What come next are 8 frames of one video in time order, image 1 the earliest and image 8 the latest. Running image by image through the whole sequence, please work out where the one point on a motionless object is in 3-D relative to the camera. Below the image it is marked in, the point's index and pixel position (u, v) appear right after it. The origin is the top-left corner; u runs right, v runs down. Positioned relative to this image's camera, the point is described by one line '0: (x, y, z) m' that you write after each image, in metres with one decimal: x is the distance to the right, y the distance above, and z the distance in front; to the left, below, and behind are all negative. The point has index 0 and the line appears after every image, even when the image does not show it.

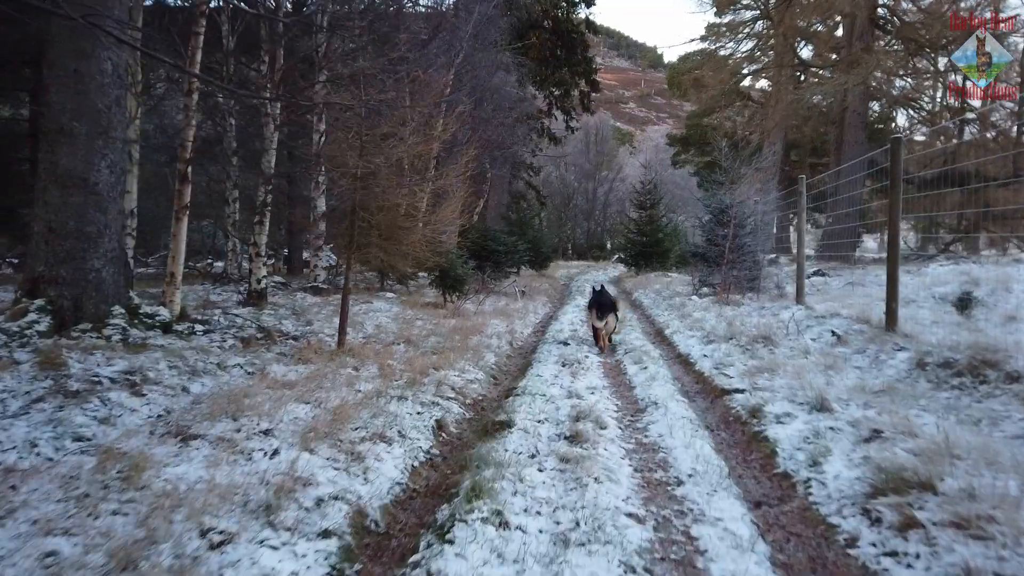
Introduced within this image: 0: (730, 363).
0: (+2.1, -0.7, +7.0) m
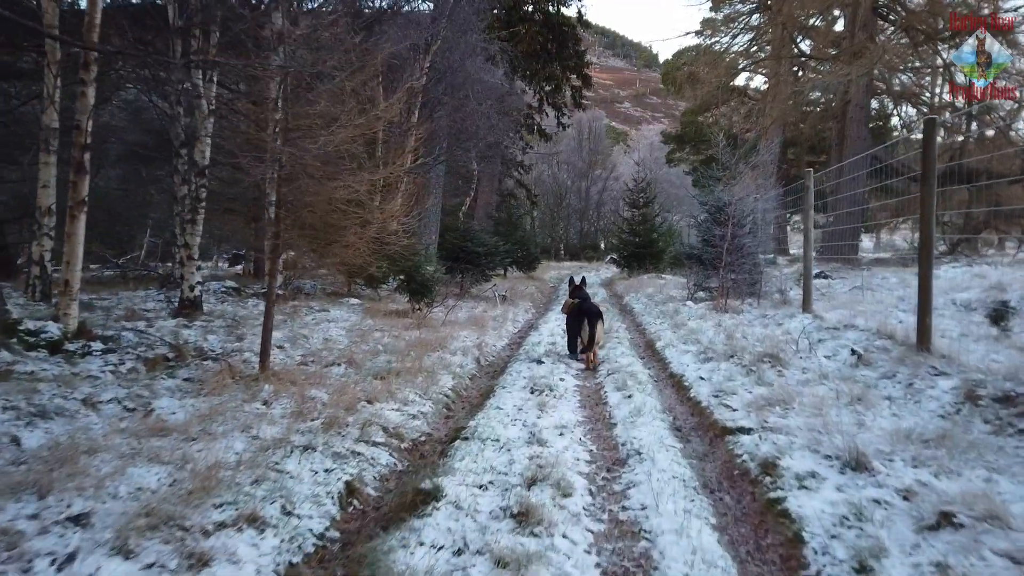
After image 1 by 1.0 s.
0: (+1.7, -0.8, +5.8) m
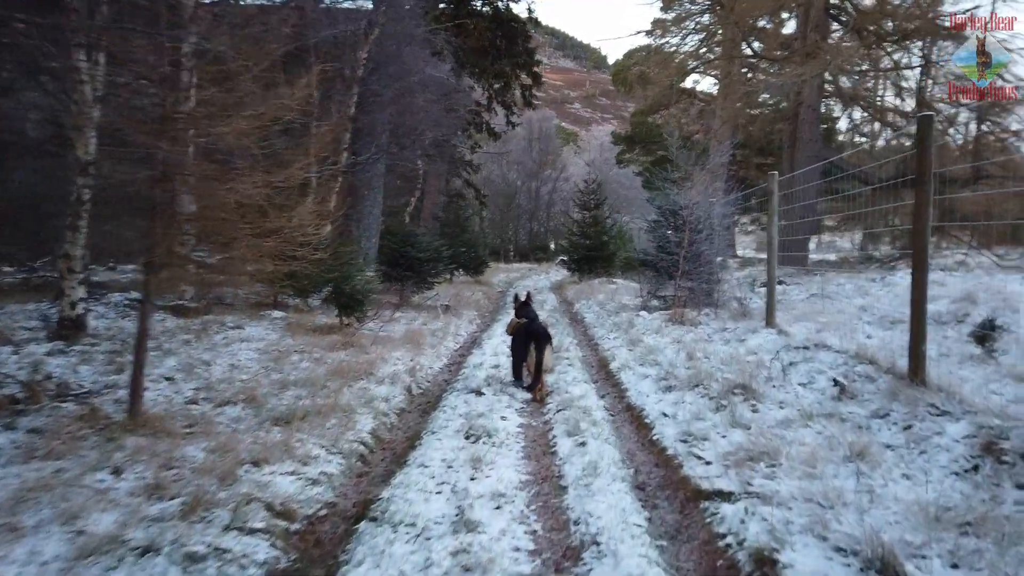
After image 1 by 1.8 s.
0: (+1.3, -1.0, +4.9) m
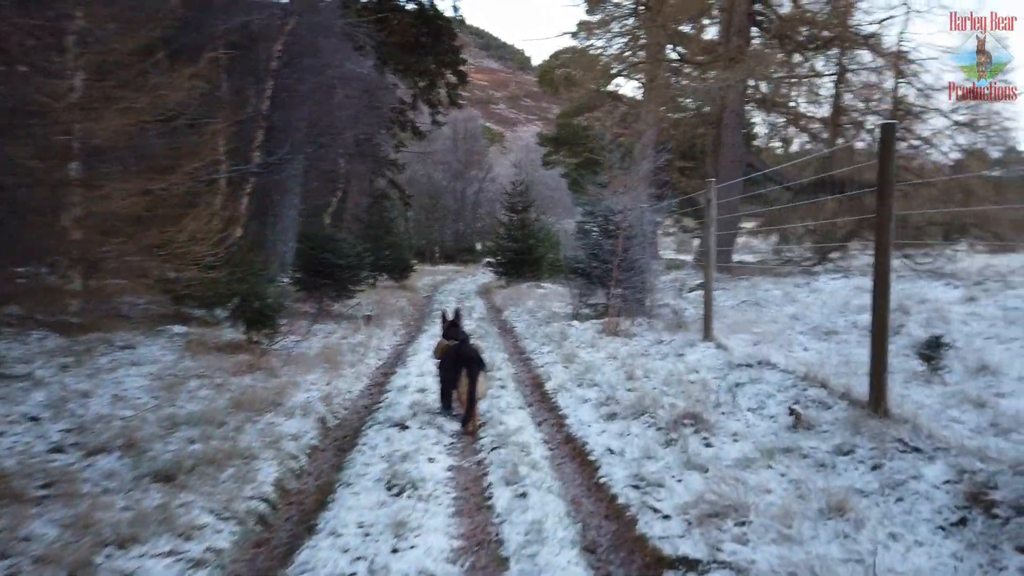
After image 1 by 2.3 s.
0: (+0.9, -1.1, +4.4) m
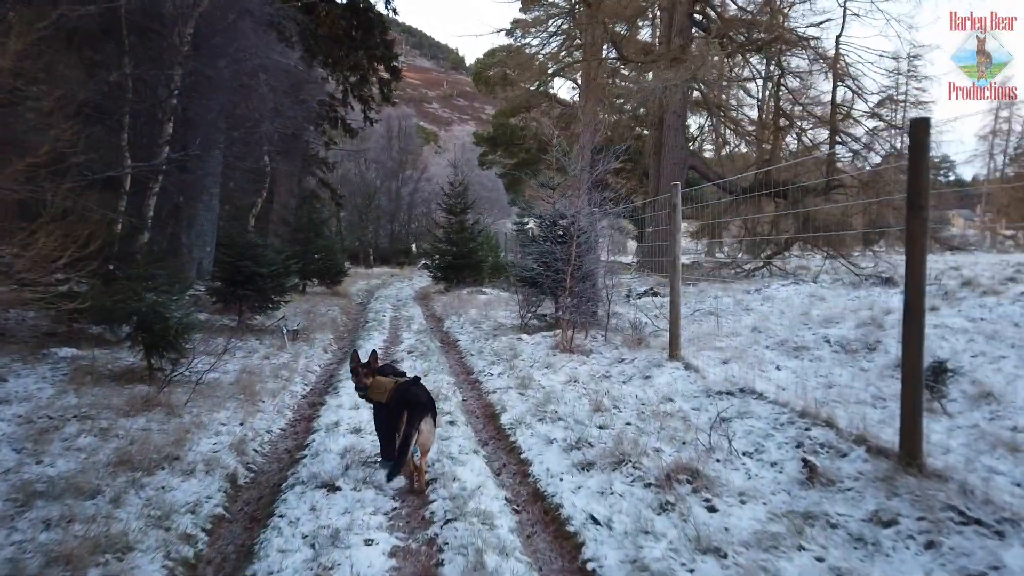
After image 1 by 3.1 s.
0: (+0.7, -1.3, +3.4) m
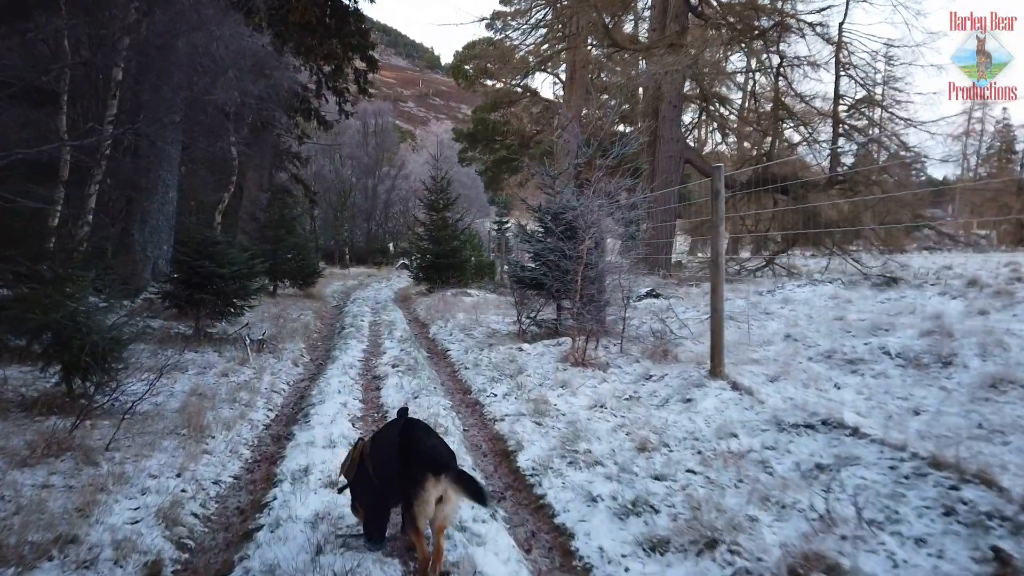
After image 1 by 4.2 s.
0: (+0.9, -1.3, +2.0) m
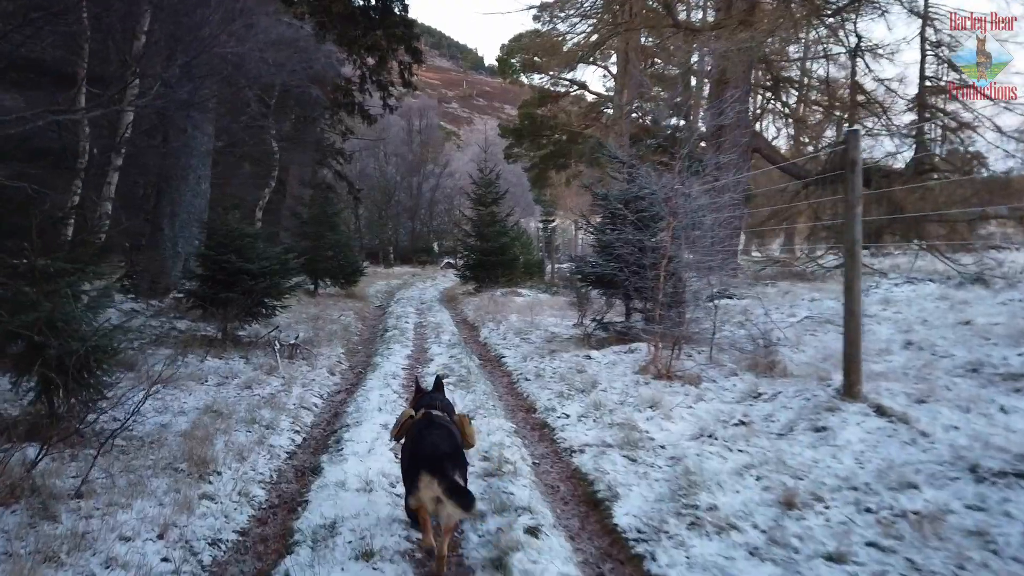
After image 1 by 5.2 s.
0: (+1.2, -1.3, +0.6) m
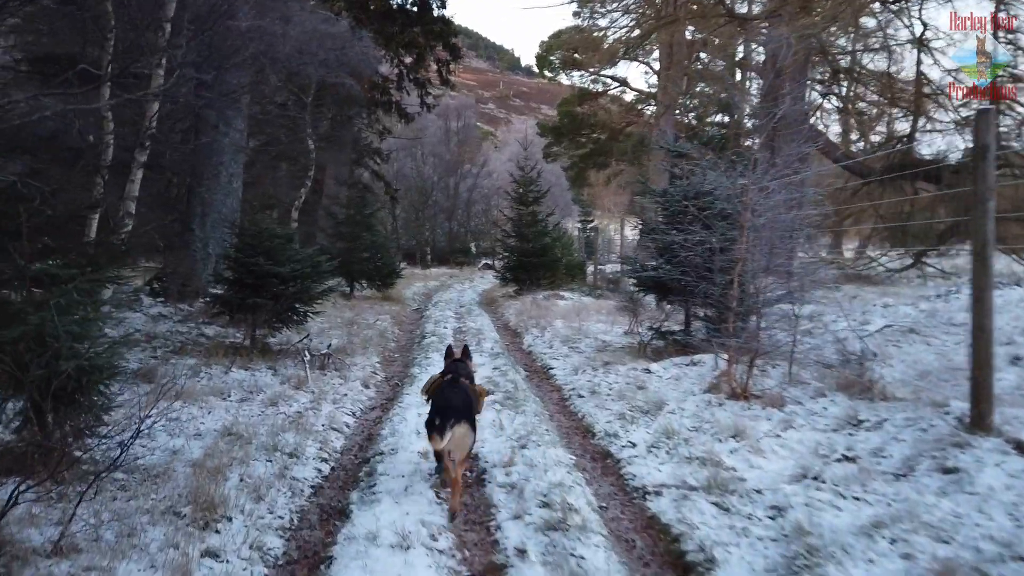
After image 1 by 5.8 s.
0: (+1.4, -1.3, -0.2) m
